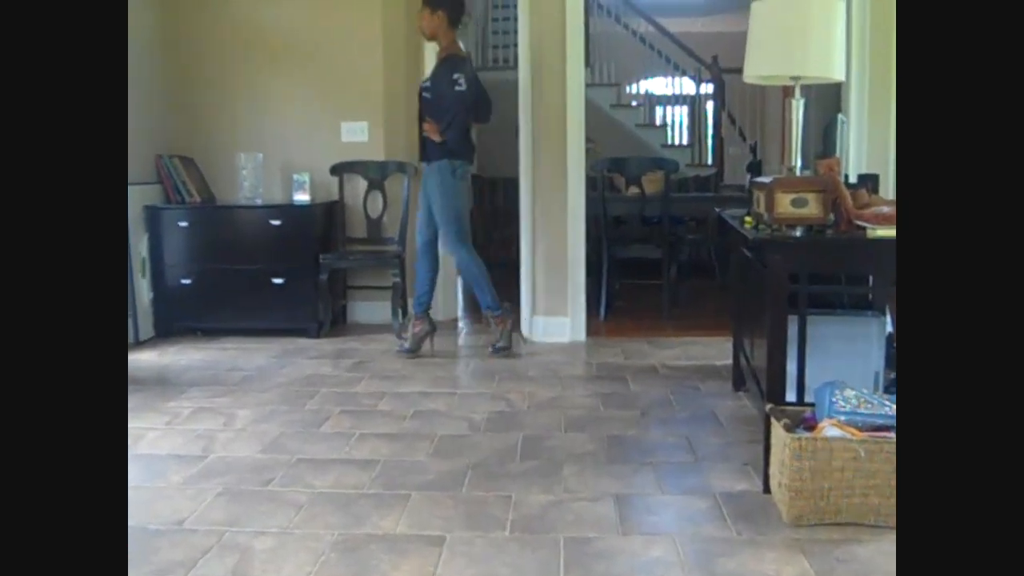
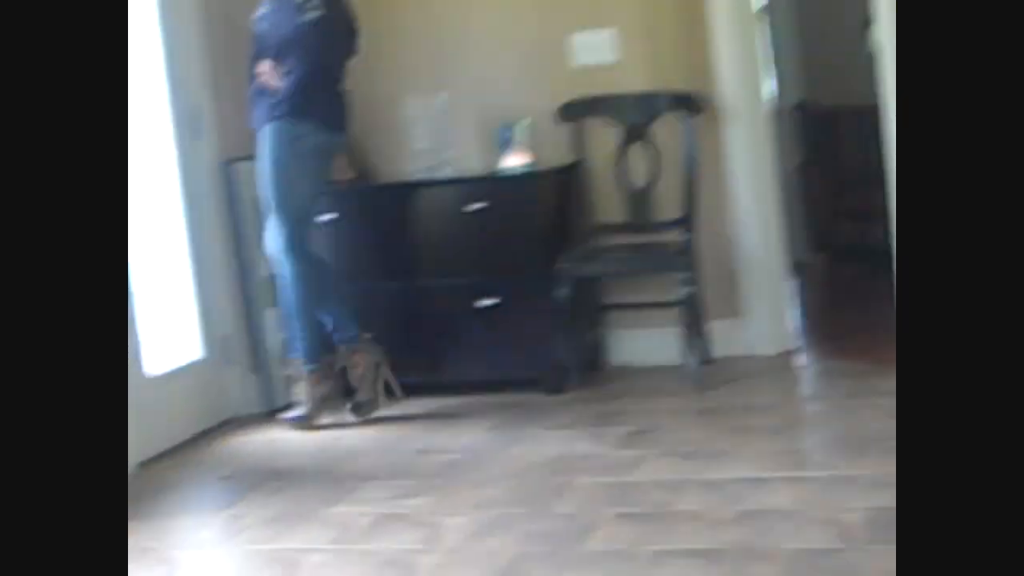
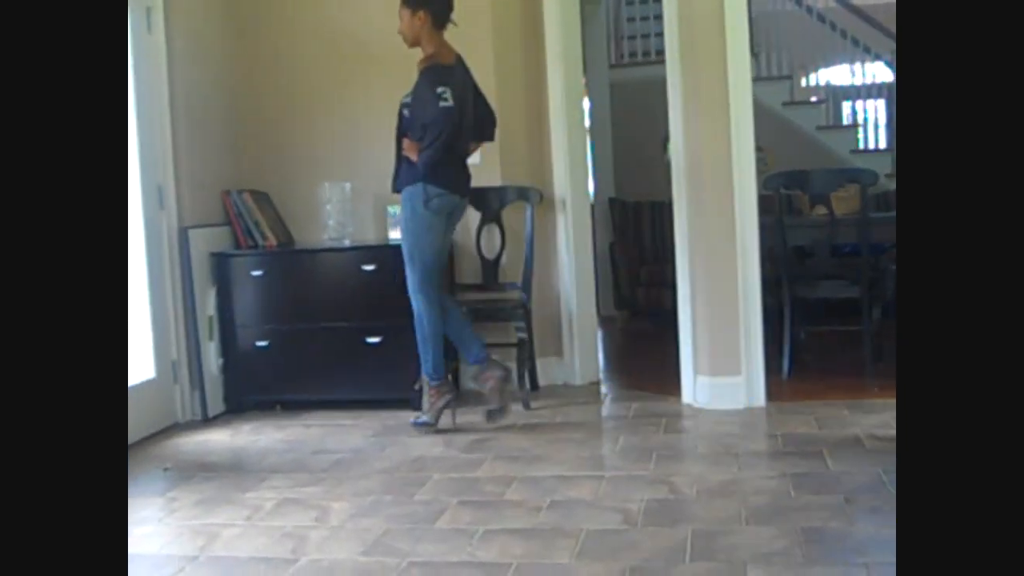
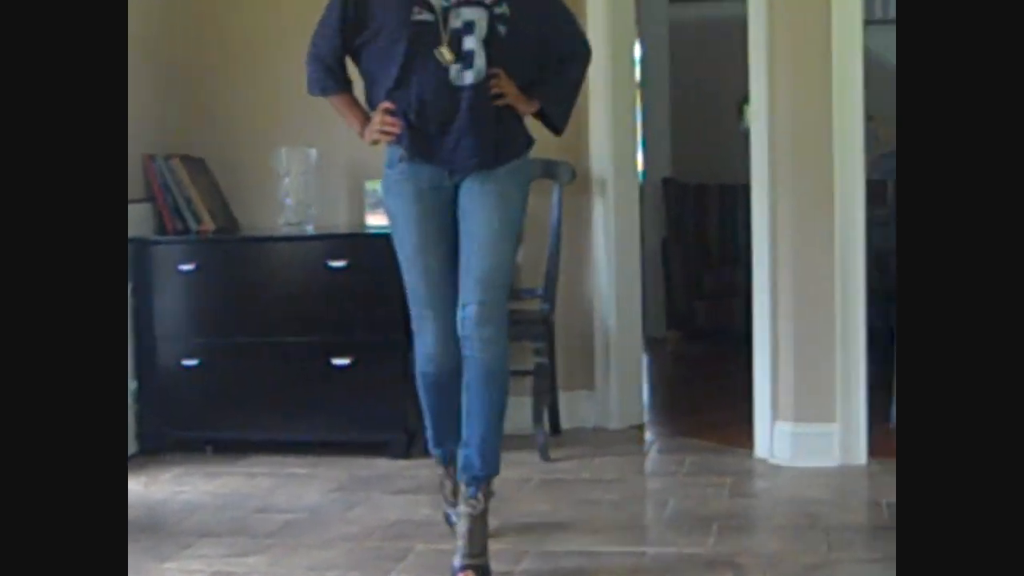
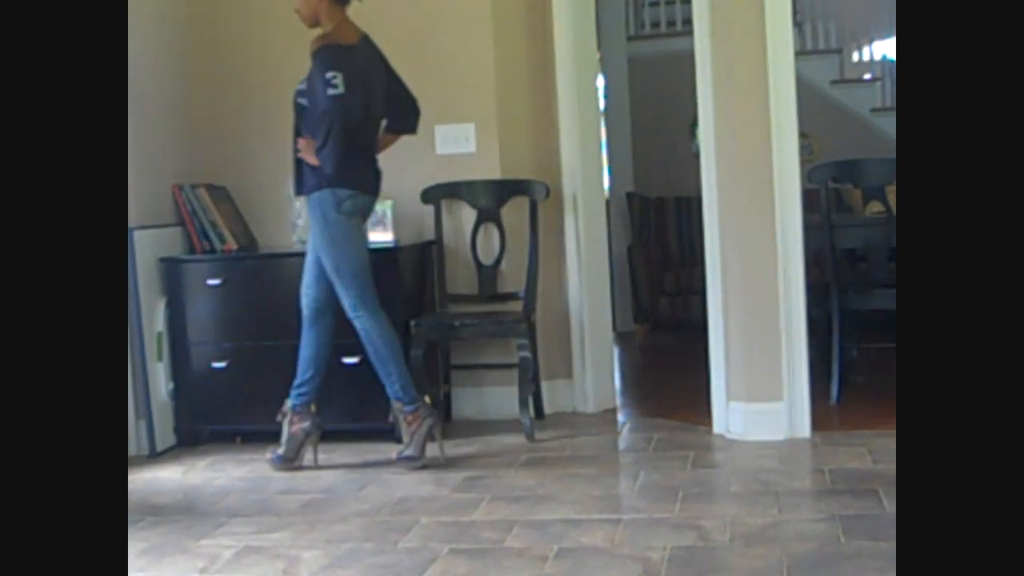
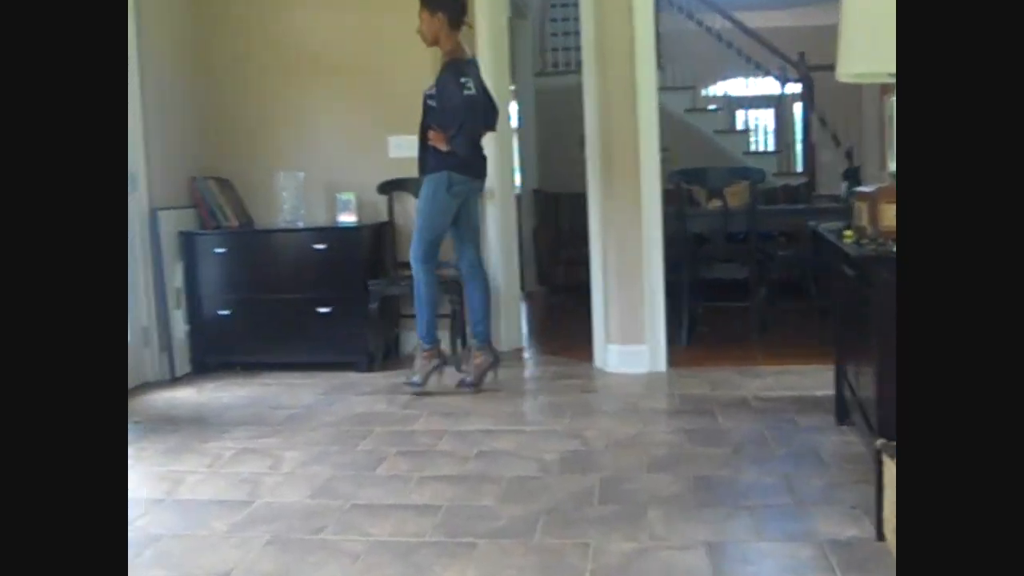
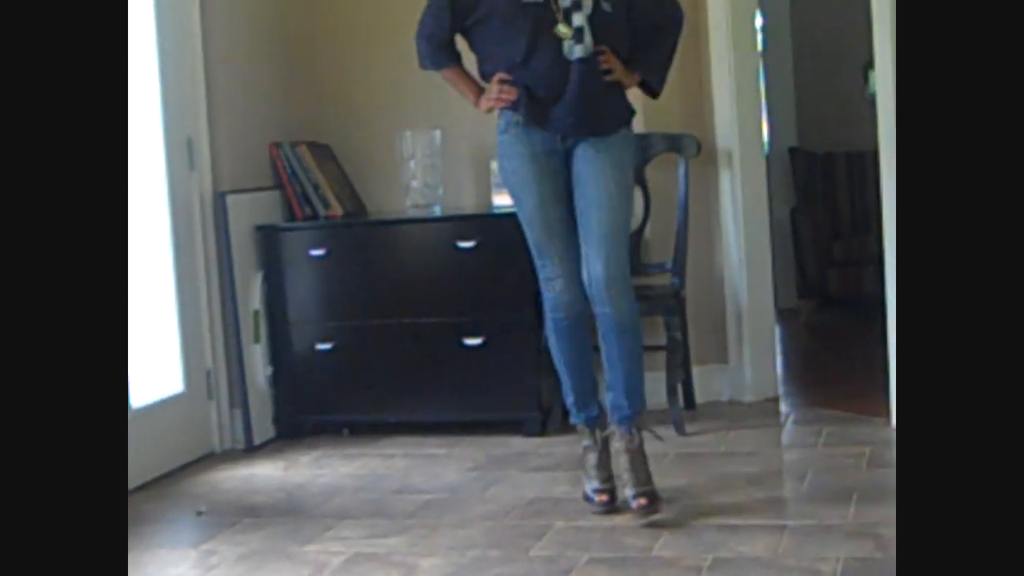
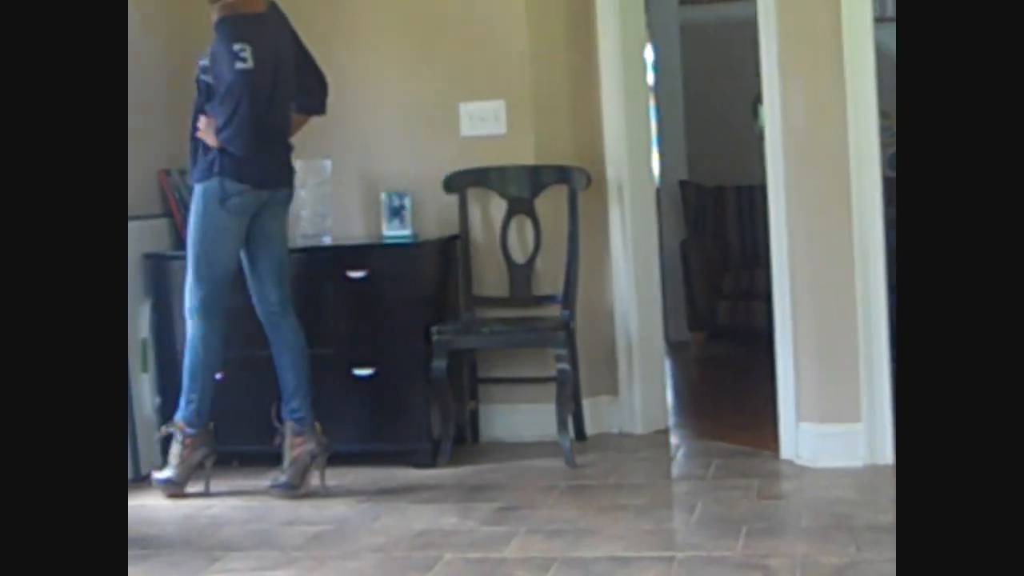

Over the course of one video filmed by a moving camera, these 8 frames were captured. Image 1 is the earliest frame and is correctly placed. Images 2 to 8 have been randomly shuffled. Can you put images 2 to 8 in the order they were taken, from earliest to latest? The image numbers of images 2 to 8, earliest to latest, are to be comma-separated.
6, 3, 5, 8, 2, 7, 4
